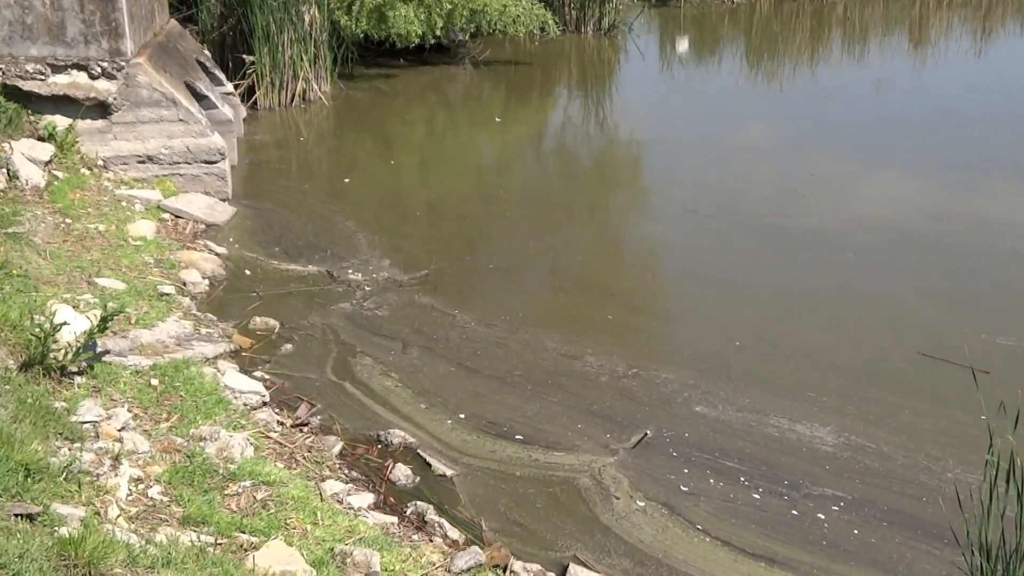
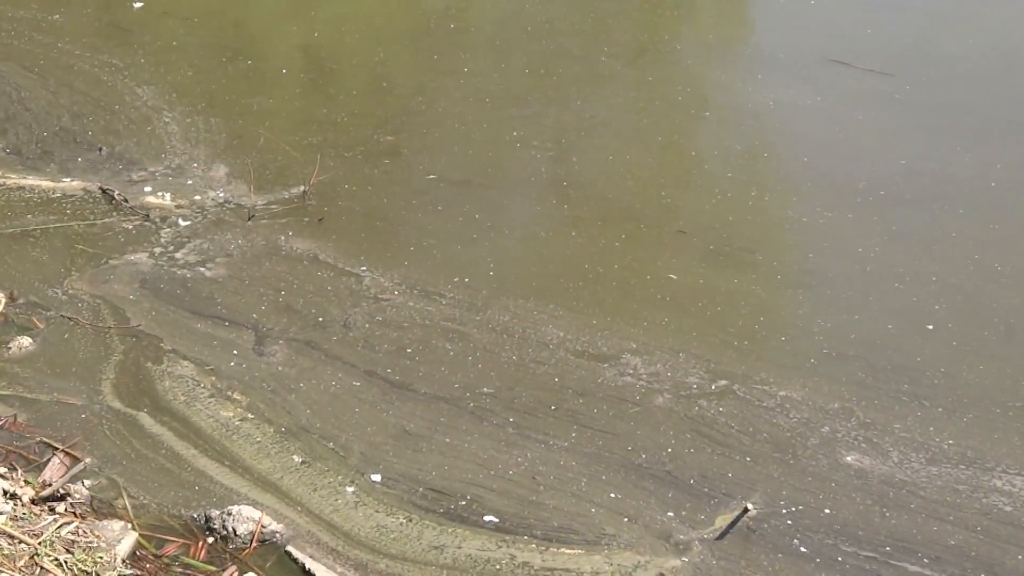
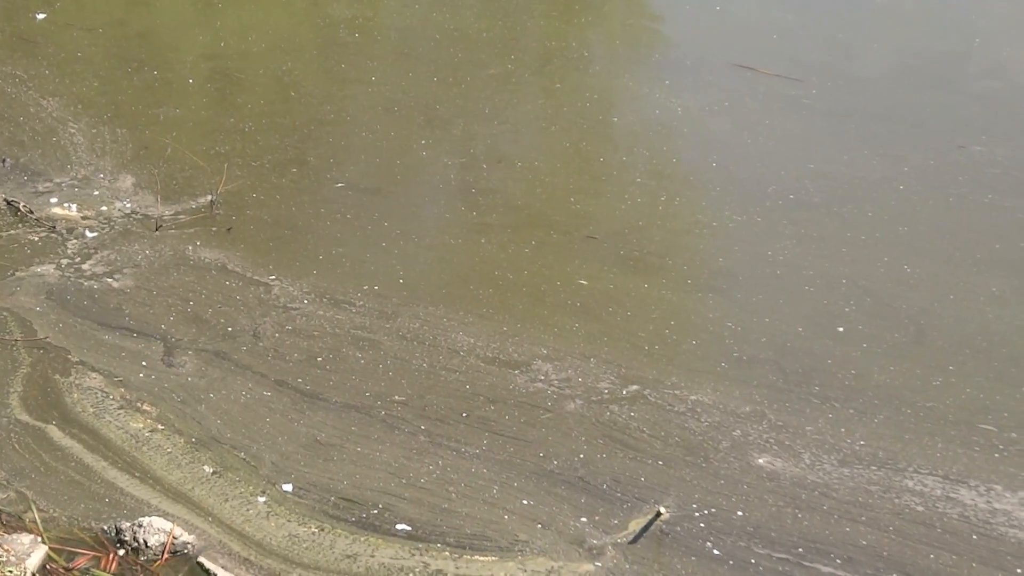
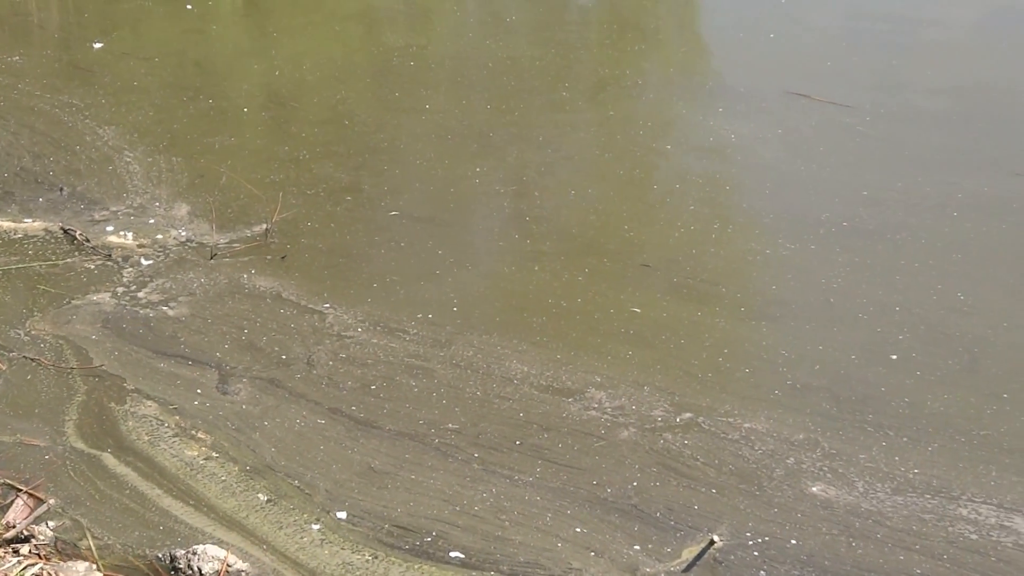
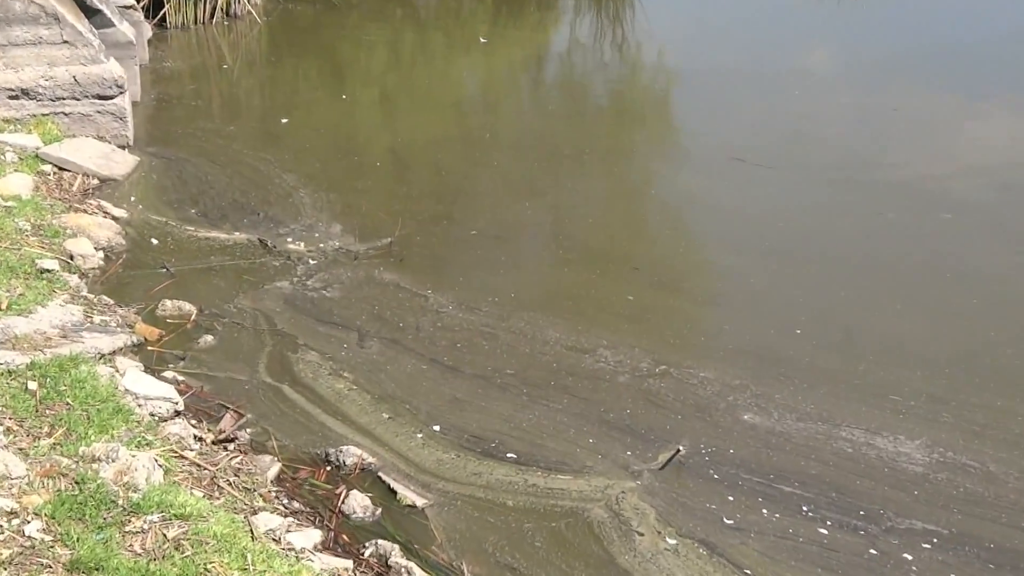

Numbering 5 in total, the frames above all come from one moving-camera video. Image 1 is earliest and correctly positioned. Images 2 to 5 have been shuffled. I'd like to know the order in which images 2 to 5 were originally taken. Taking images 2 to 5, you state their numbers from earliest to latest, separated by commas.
5, 2, 4, 3
